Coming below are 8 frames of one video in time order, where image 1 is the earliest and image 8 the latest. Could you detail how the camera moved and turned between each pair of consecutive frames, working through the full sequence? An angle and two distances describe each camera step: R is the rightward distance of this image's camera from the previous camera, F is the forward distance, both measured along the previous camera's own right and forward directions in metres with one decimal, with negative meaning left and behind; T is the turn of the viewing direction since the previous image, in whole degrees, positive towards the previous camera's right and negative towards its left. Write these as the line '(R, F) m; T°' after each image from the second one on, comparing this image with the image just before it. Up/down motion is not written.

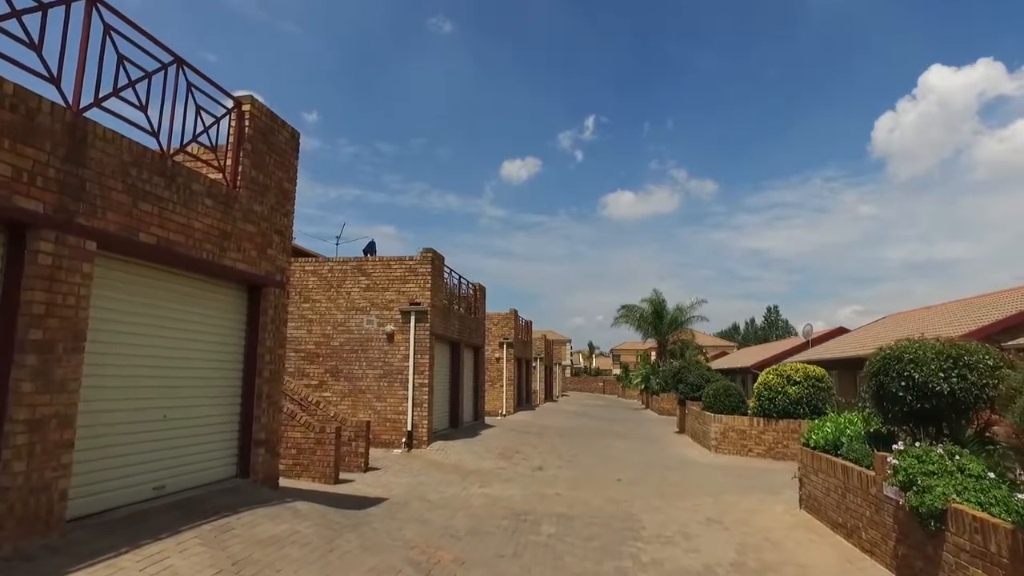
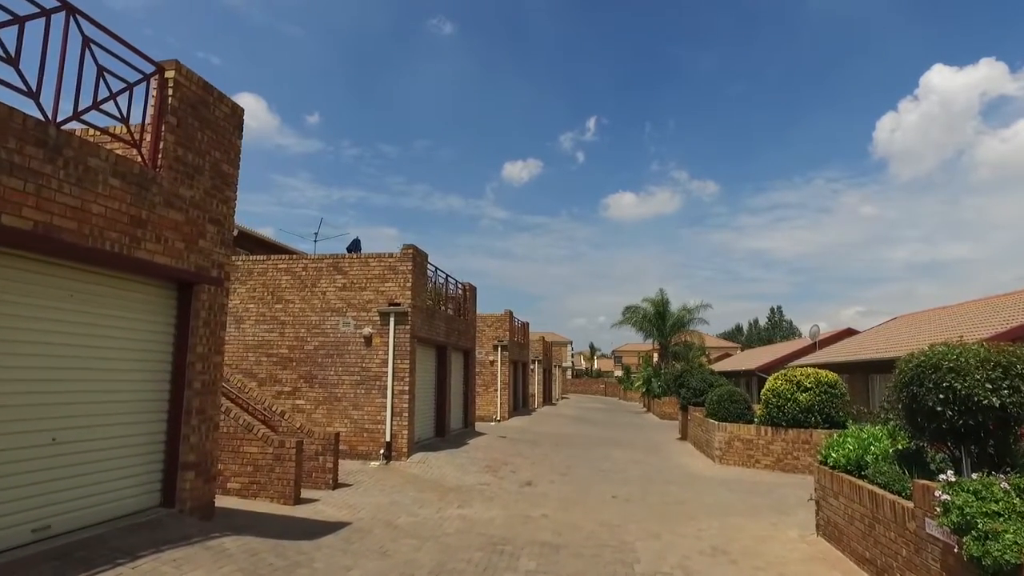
(+0.3, +1.1) m; 0°
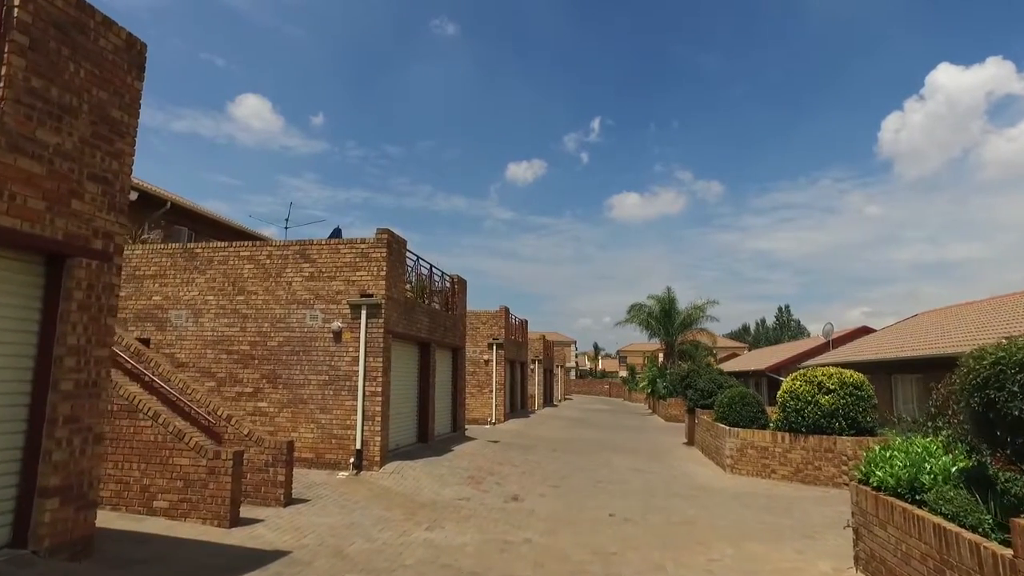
(+0.4, +1.5) m; 0°
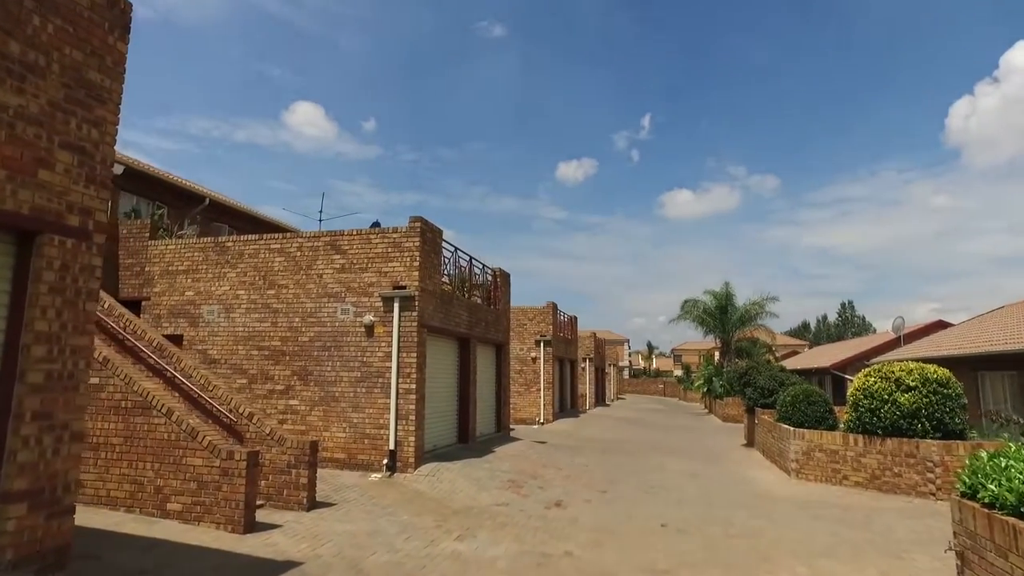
(+0.2, +0.8) m; -5°
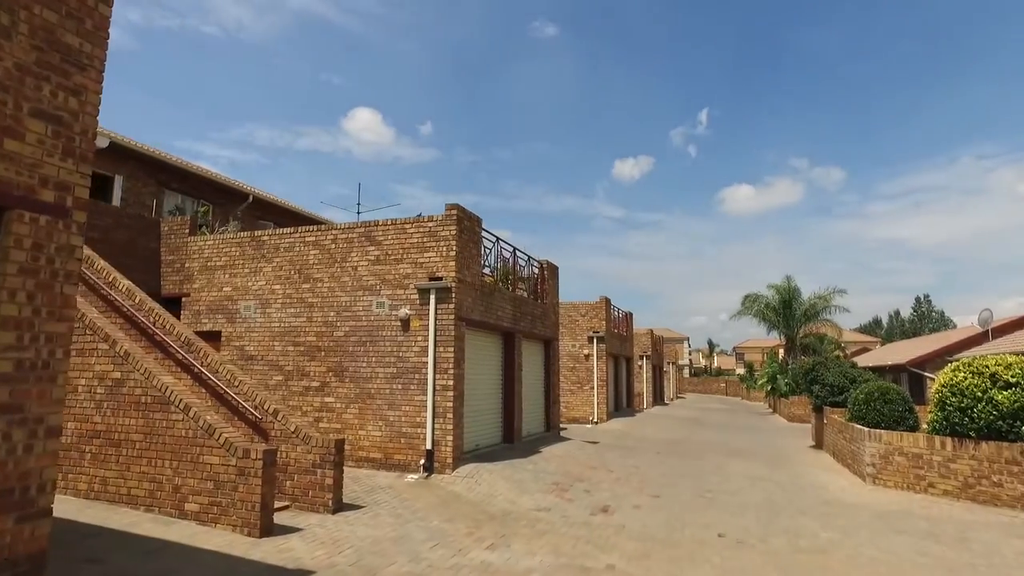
(+0.3, +0.7) m; -5°
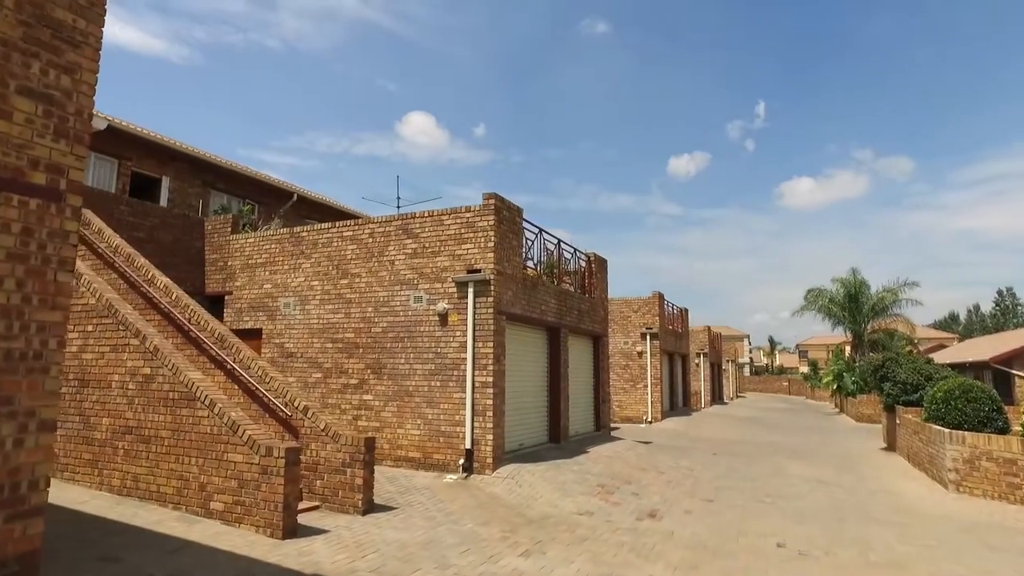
(+0.2, +0.5) m; -5°
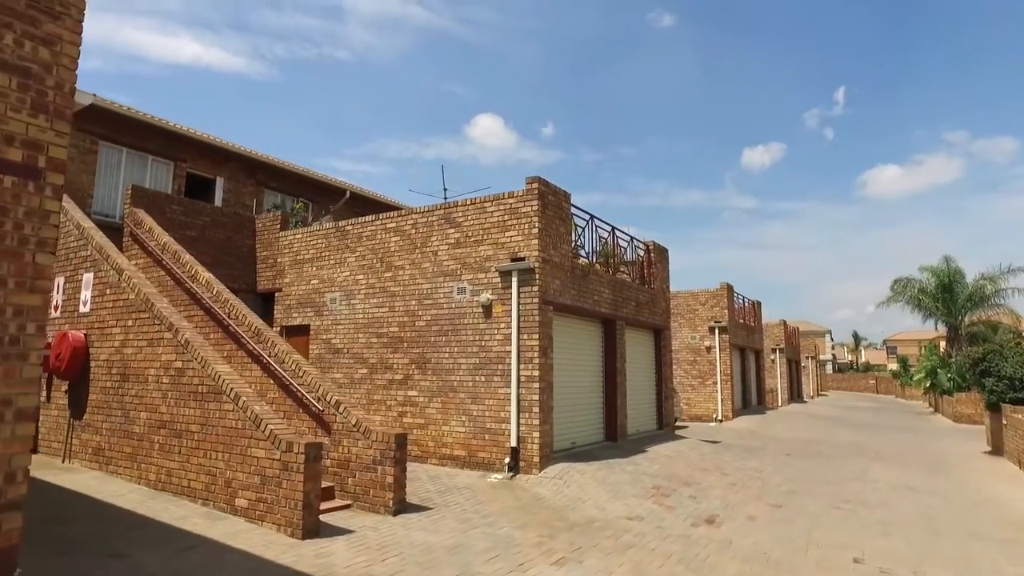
(+0.4, +0.6) m; -6°
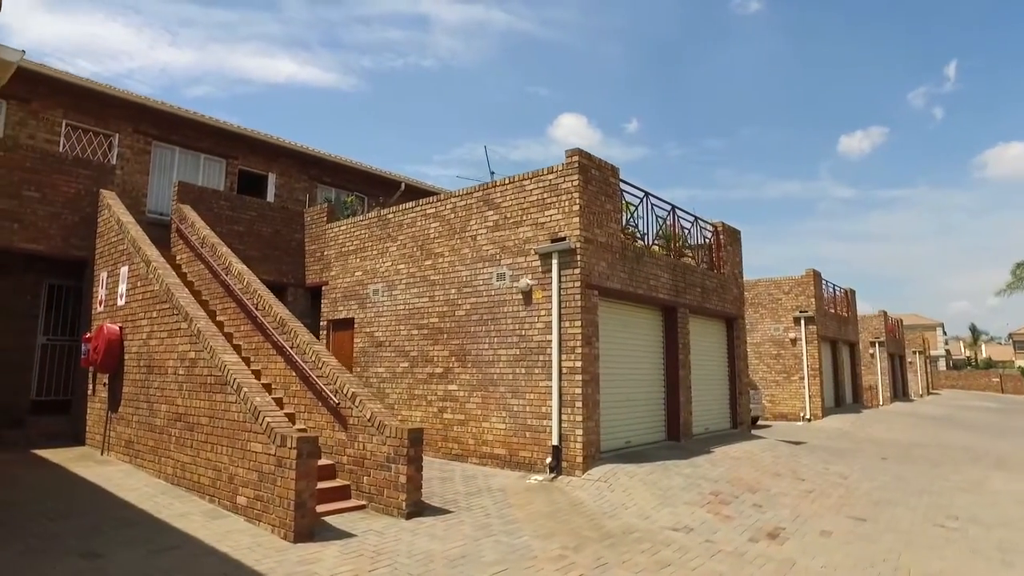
(+0.7, +0.9) m; -8°
